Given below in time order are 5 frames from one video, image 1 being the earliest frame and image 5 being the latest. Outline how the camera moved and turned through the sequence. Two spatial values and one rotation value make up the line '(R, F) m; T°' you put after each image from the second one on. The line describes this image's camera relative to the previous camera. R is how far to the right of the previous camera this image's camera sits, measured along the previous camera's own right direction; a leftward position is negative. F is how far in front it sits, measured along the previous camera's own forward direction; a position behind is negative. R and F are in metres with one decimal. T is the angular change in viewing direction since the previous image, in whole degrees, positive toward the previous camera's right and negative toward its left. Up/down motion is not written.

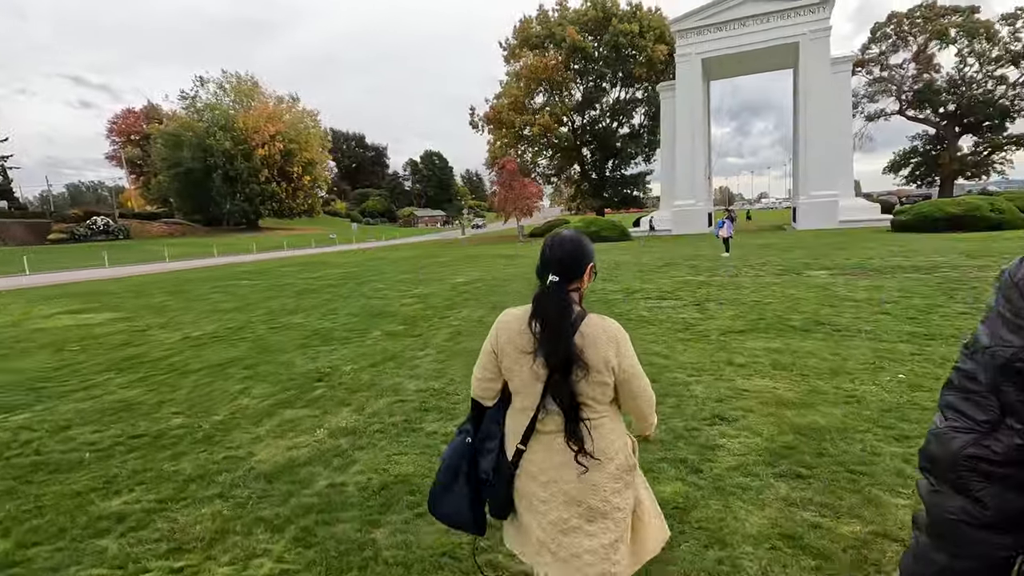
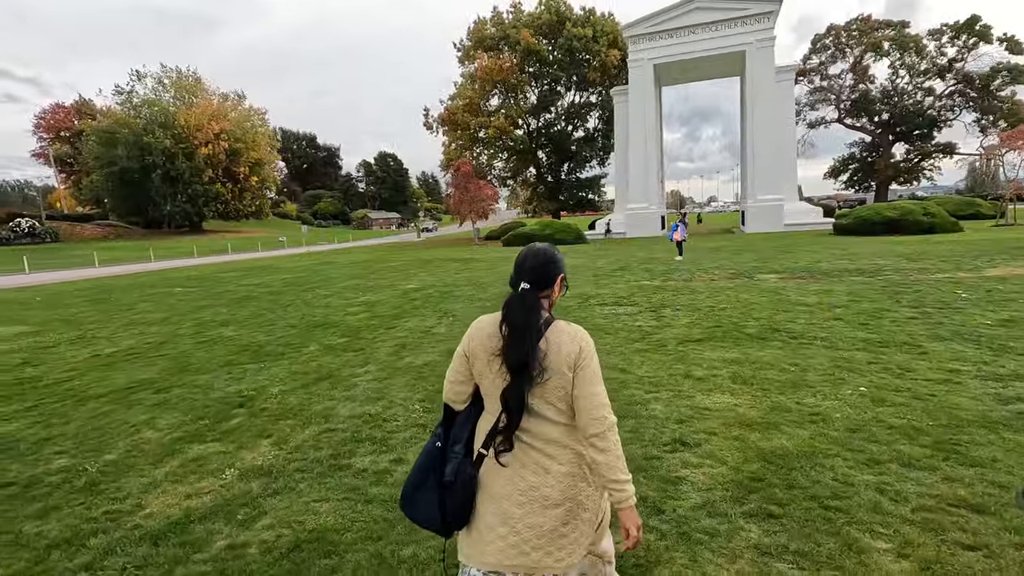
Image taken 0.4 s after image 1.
(+0.1, +0.4) m; +5°
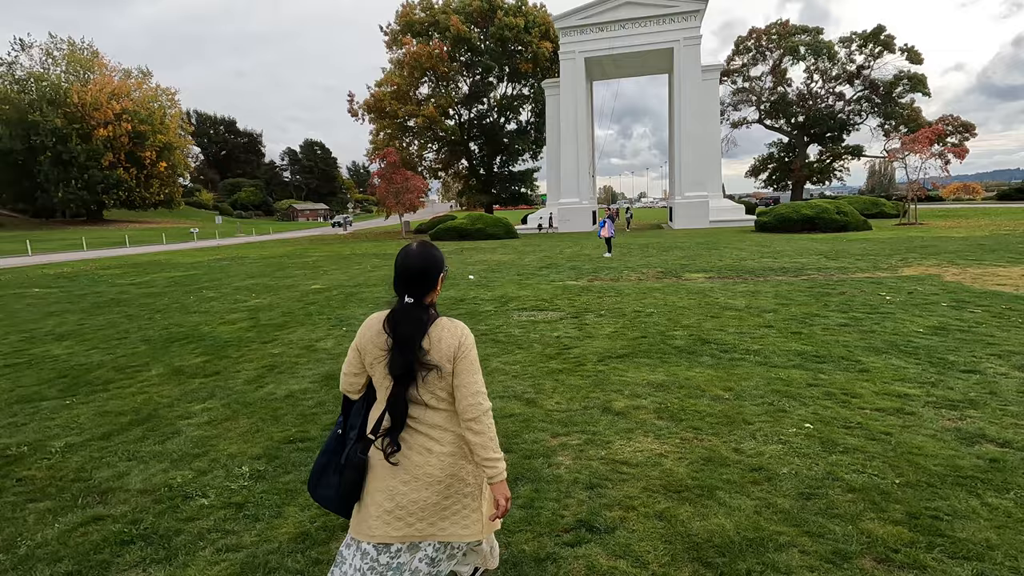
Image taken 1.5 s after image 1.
(+0.5, +1.1) m; +7°
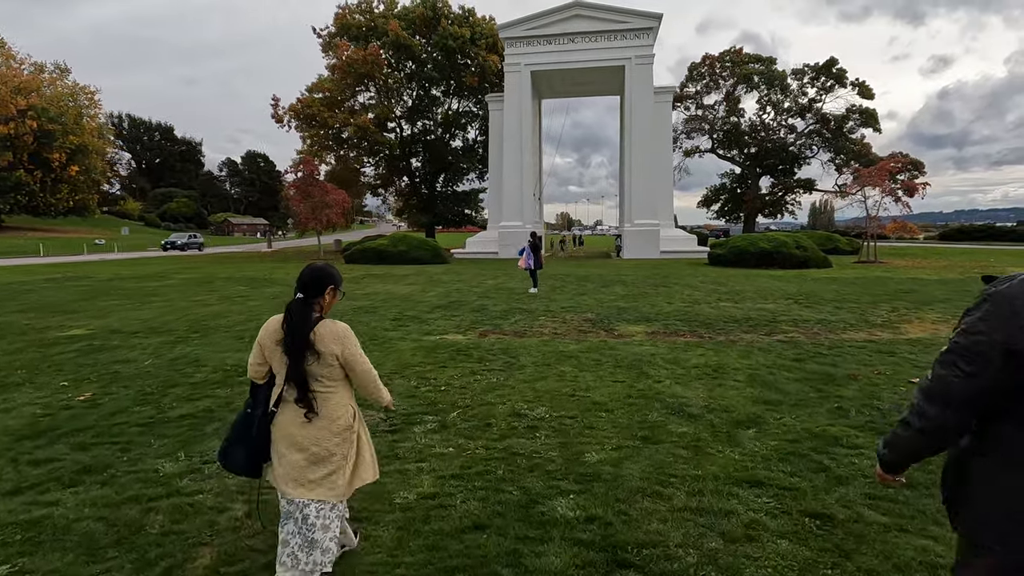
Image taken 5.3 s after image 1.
(+1.6, +3.9) m; +5°
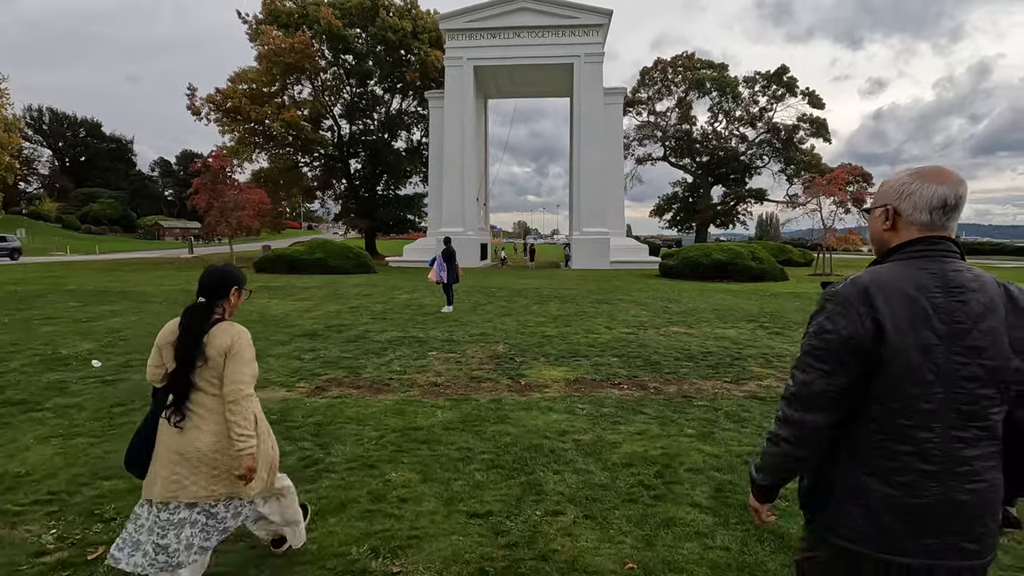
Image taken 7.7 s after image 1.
(+1.1, +2.9) m; +4°
